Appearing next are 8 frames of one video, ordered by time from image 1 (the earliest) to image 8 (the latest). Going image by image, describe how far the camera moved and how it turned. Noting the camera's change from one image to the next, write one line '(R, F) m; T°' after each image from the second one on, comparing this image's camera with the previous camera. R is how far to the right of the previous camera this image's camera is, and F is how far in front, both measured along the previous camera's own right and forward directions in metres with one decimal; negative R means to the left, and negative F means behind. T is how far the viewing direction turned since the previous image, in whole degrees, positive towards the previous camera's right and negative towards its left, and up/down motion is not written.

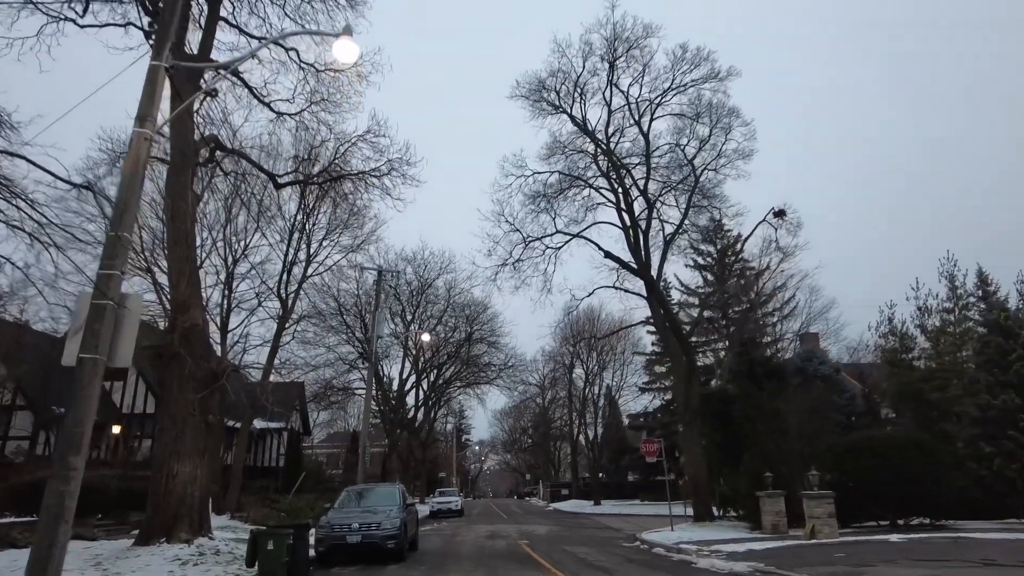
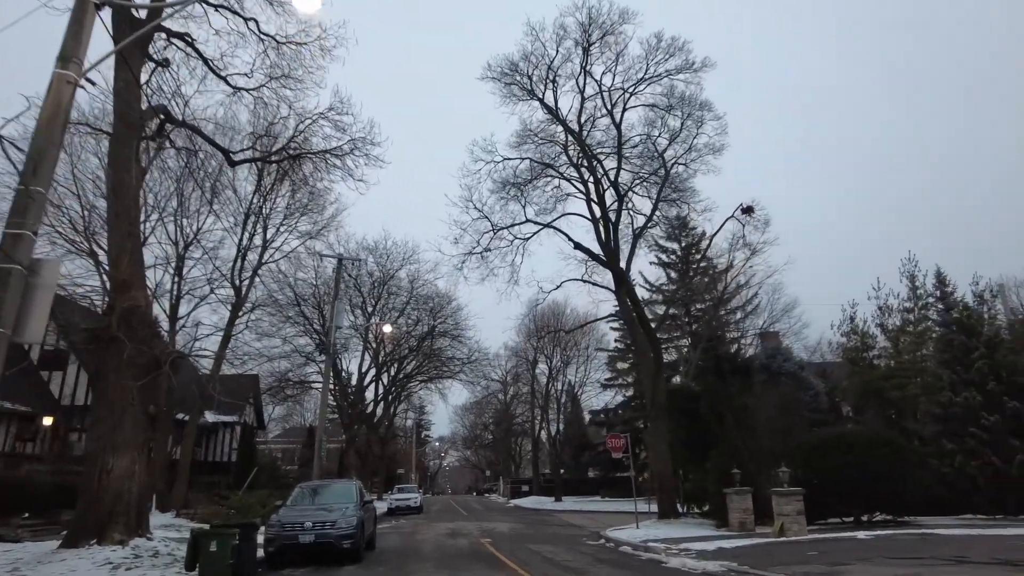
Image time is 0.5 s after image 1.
(-0.1, +0.7) m; +3°
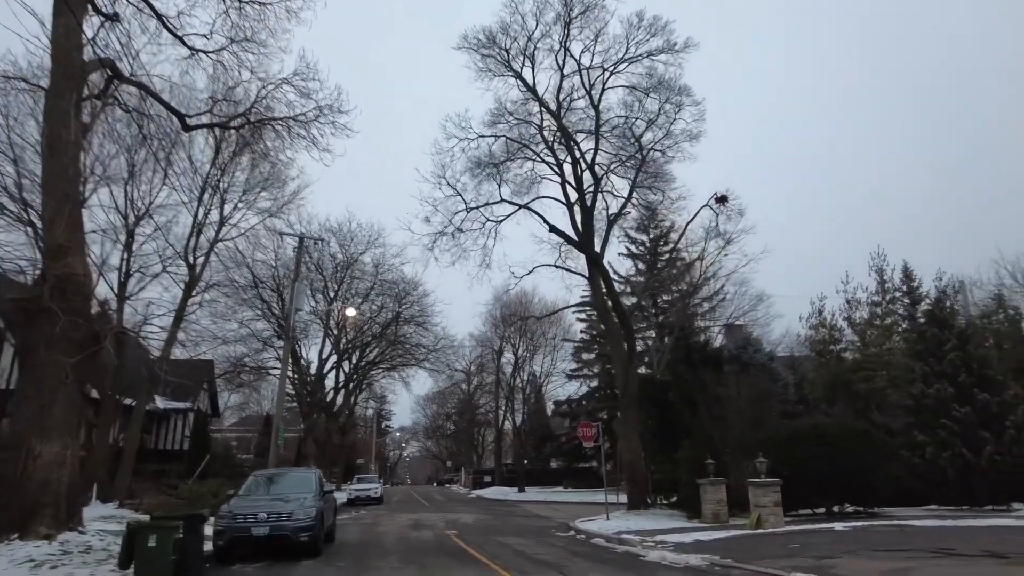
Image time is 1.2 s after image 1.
(-0.2, +0.8) m; +3°
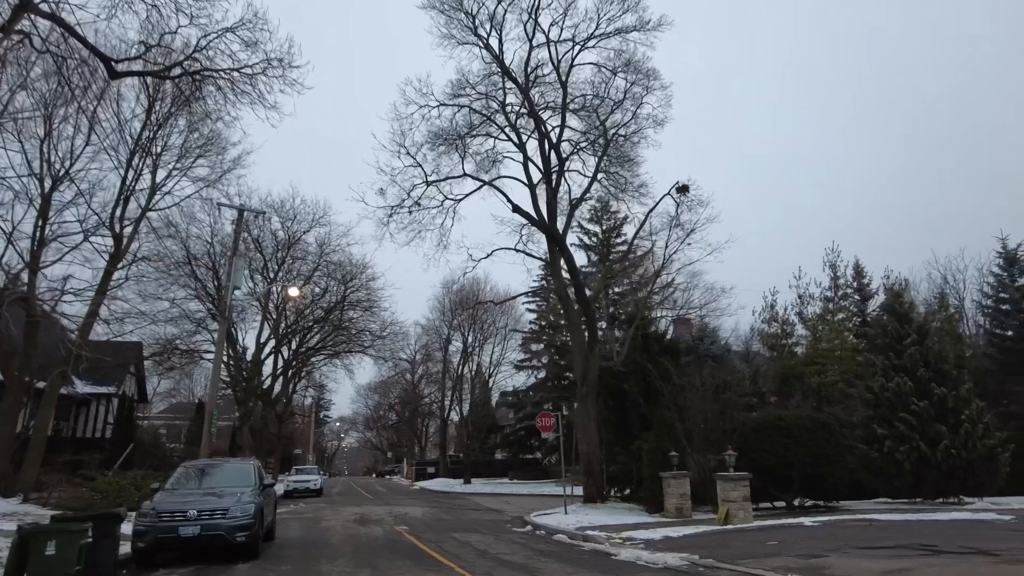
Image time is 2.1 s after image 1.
(-0.4, +1.2) m; +4°
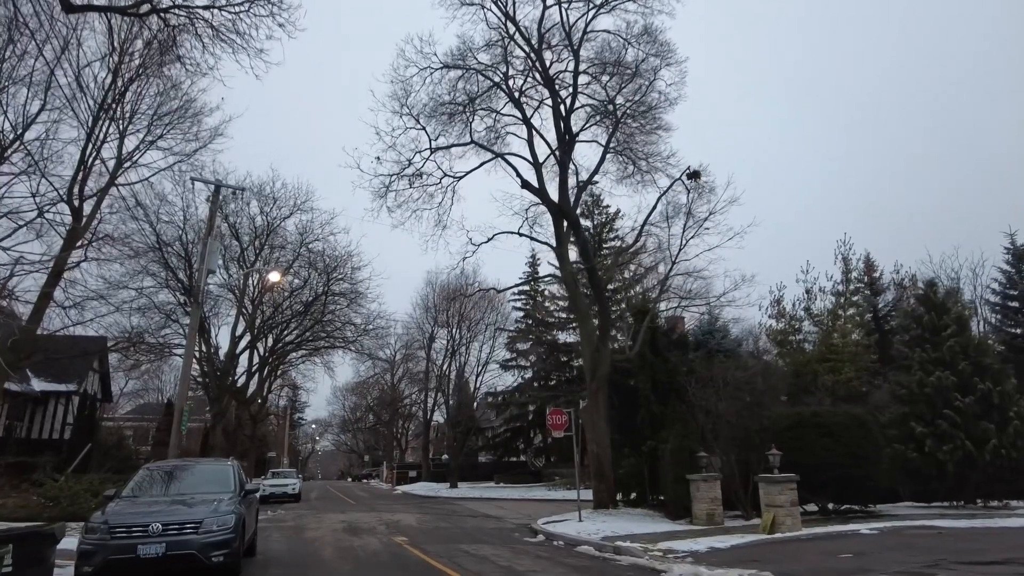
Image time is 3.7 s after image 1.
(-0.8, +2.0) m; +2°
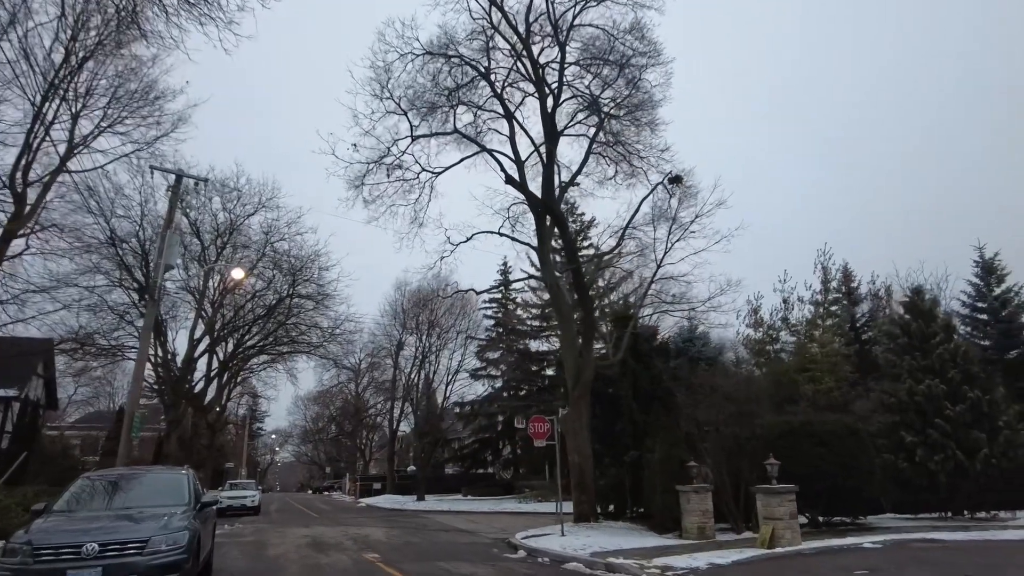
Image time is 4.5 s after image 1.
(-0.4, +1.0) m; +3°
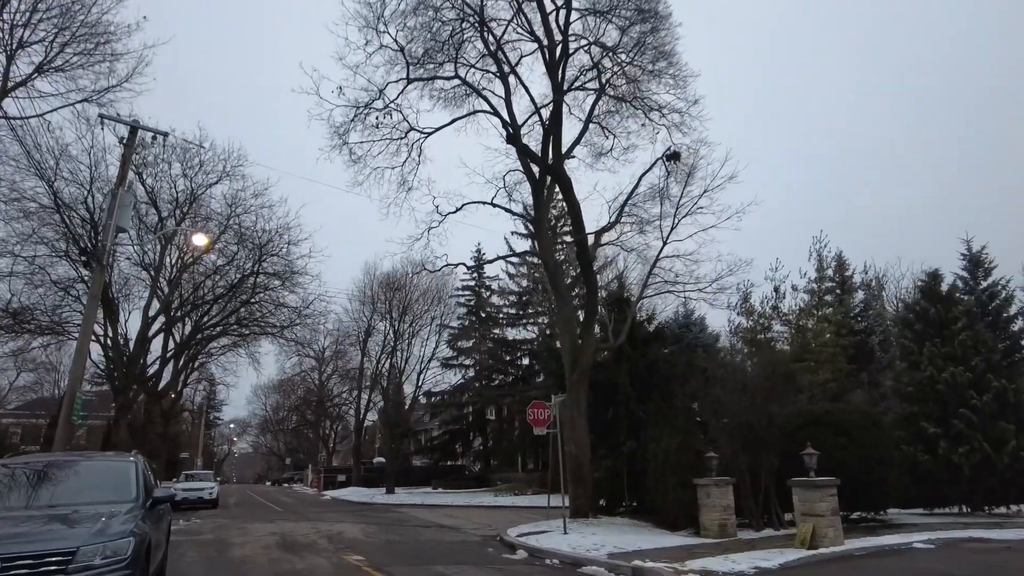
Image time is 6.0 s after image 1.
(-0.7, +1.8) m; +3°
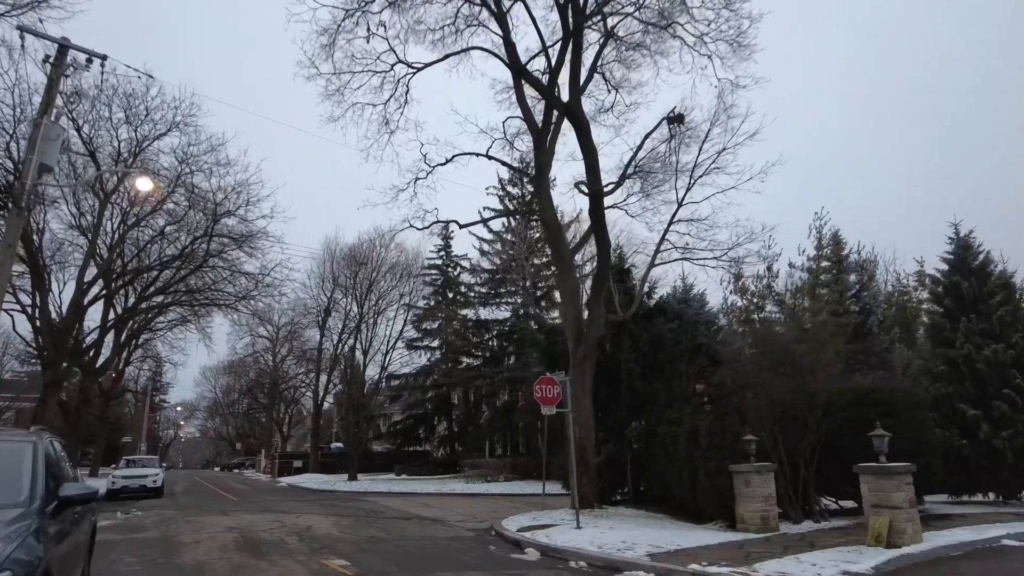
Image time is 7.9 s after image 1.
(-0.9, +2.2) m; +3°
